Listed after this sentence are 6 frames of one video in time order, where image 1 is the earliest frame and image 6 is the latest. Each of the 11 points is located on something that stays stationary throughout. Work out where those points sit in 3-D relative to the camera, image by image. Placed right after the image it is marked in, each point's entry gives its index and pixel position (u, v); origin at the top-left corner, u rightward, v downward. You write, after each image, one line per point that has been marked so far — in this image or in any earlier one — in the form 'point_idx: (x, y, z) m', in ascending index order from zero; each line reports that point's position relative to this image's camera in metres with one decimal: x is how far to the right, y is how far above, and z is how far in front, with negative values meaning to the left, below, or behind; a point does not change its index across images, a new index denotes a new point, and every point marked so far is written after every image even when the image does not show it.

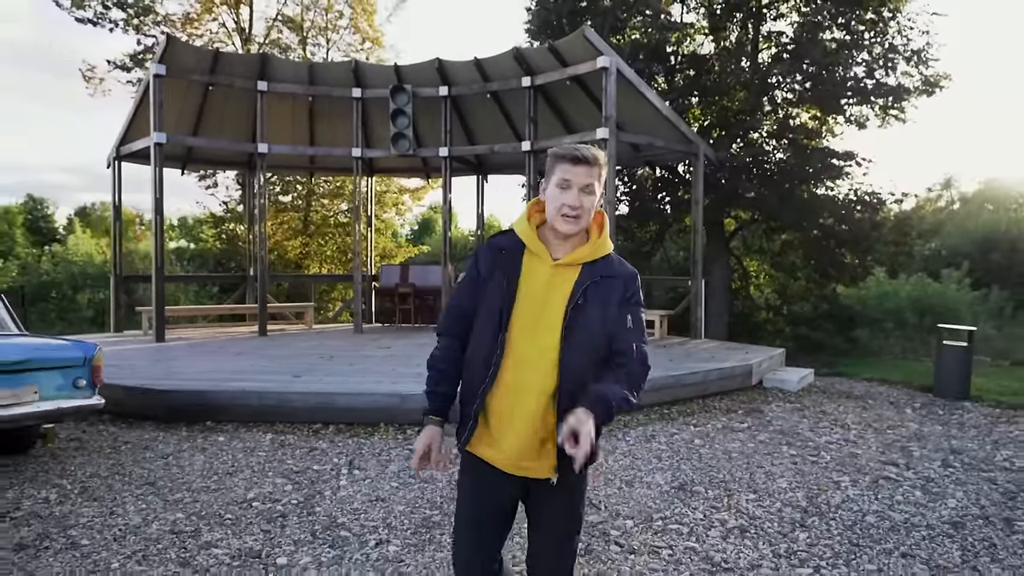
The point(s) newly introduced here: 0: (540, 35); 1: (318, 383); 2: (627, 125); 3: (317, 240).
0: (+0.5, +4.4, +13.7) m
1: (-1.6, -0.8, +6.5) m
2: (+1.7, +2.4, +11.3) m
3: (-4.1, +1.0, +16.3) m
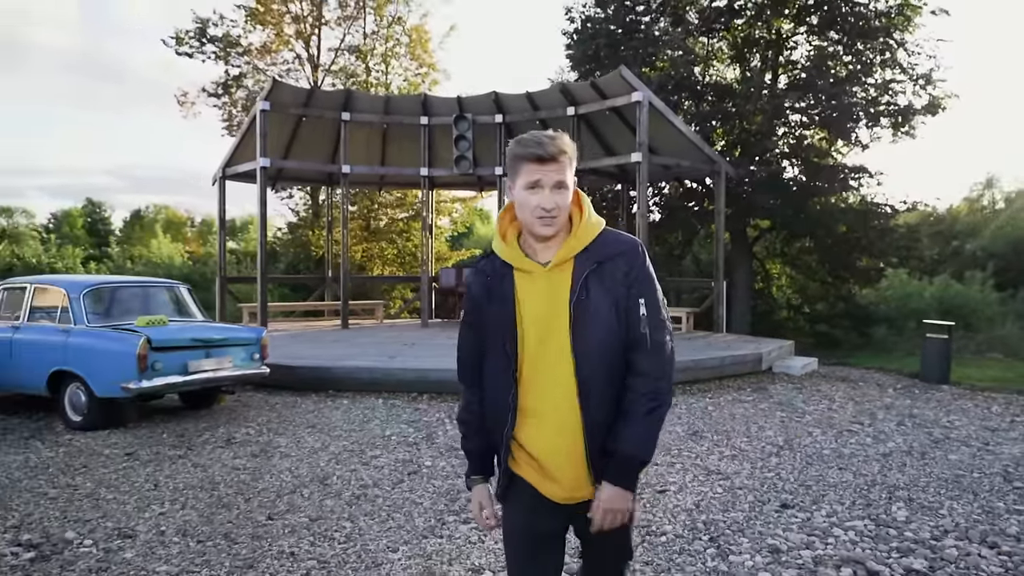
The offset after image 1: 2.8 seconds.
0: (+1.3, +4.4, +15.4) m
1: (-1.1, -0.8, +8.4) m
2: (+2.4, +2.4, +13.0) m
3: (-3.1, +1.0, +18.2) m
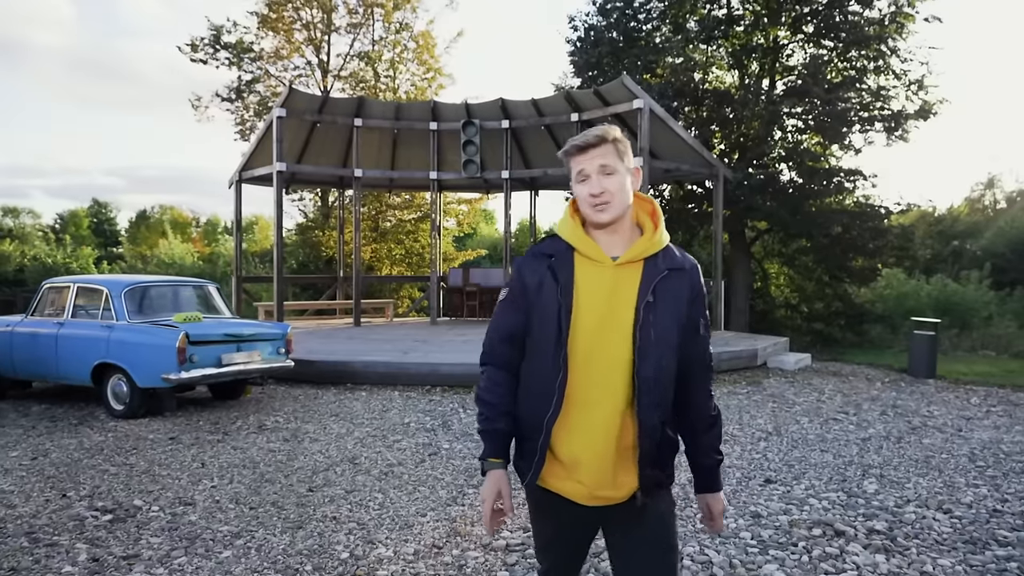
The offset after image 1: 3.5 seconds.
0: (+1.5, +4.4, +15.9) m
1: (-1.0, -0.8, +8.9) m
2: (+2.5, +2.4, +13.4) m
3: (-3.0, +1.0, +18.7) m
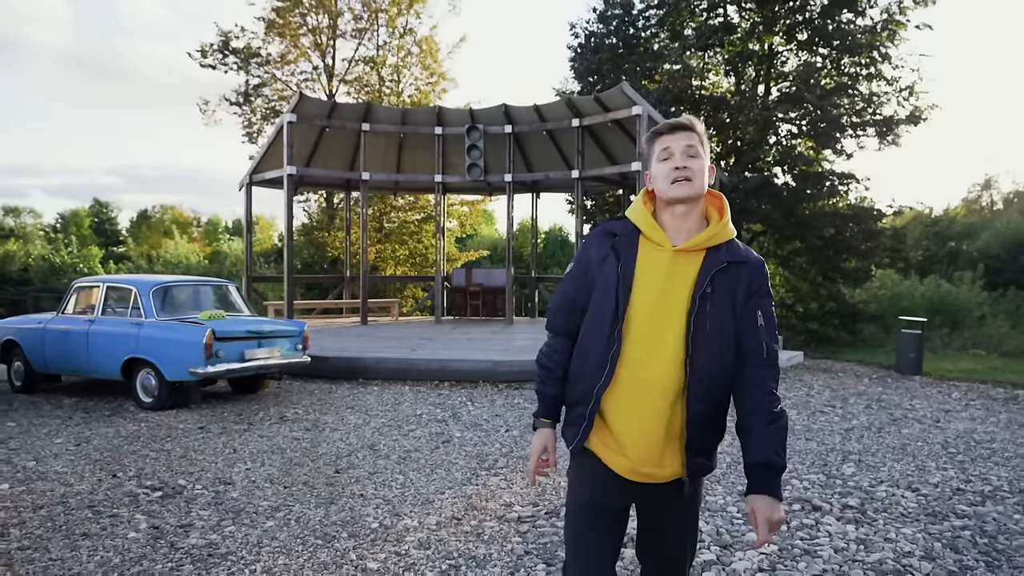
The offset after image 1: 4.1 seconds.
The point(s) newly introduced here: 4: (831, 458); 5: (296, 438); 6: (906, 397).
0: (+1.5, +4.4, +16.3) m
1: (-0.9, -0.8, +9.3) m
2: (+2.6, +2.4, +13.9) m
3: (-2.9, +1.1, +19.1) m
4: (+2.2, -1.2, +5.3) m
5: (-1.7, -1.1, +5.9) m
6: (+4.2, -1.2, +8.4) m
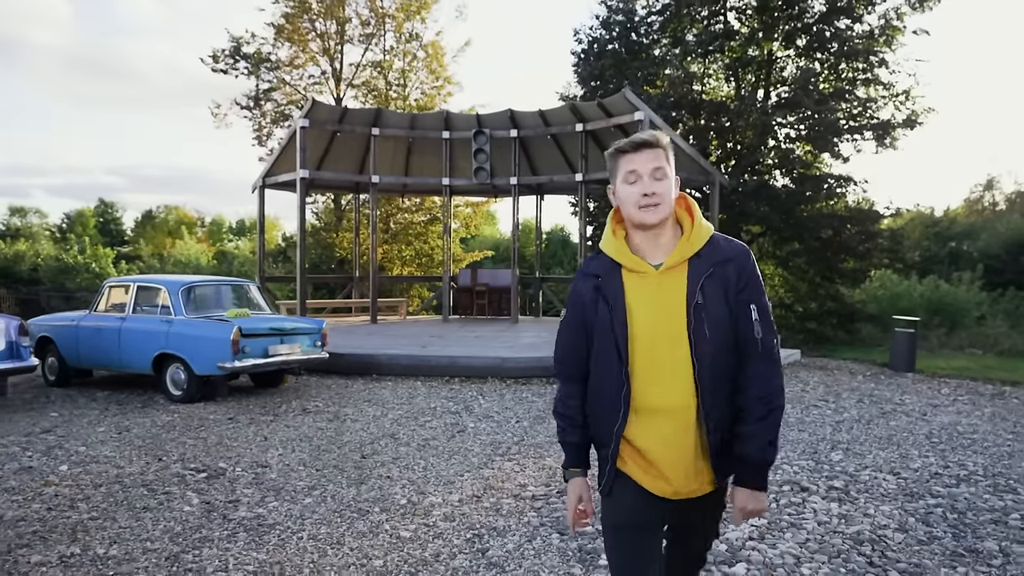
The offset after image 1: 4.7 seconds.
0: (+1.6, +4.4, +16.7) m
1: (-0.8, -0.8, +9.7) m
2: (+2.7, +2.4, +14.3) m
3: (-2.8, +1.1, +19.5) m
4: (+2.3, -1.2, +5.7) m
5: (-1.6, -1.1, +6.3) m
6: (+4.3, -1.2, +8.8) m
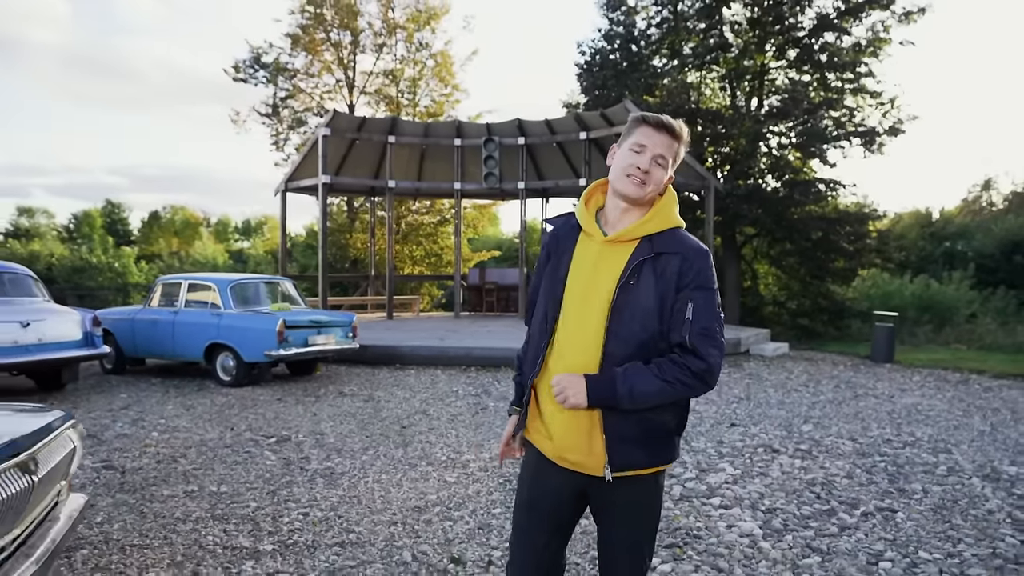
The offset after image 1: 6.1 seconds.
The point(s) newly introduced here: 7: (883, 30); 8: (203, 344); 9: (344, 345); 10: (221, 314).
0: (+1.8, +4.5, +17.6) m
1: (-0.7, -0.7, +10.6) m
2: (+2.8, +2.4, +15.2) m
3: (-2.7, +1.1, +20.4) m
4: (+2.4, -1.1, +6.6) m
5: (-1.4, -1.1, +7.2) m
6: (+4.5, -1.1, +9.7) m
7: (+7.6, +5.3, +16.1) m
8: (-3.4, -0.6, +8.4) m
9: (-1.9, -0.7, +8.9) m
10: (-3.2, -0.3, +8.4) m
